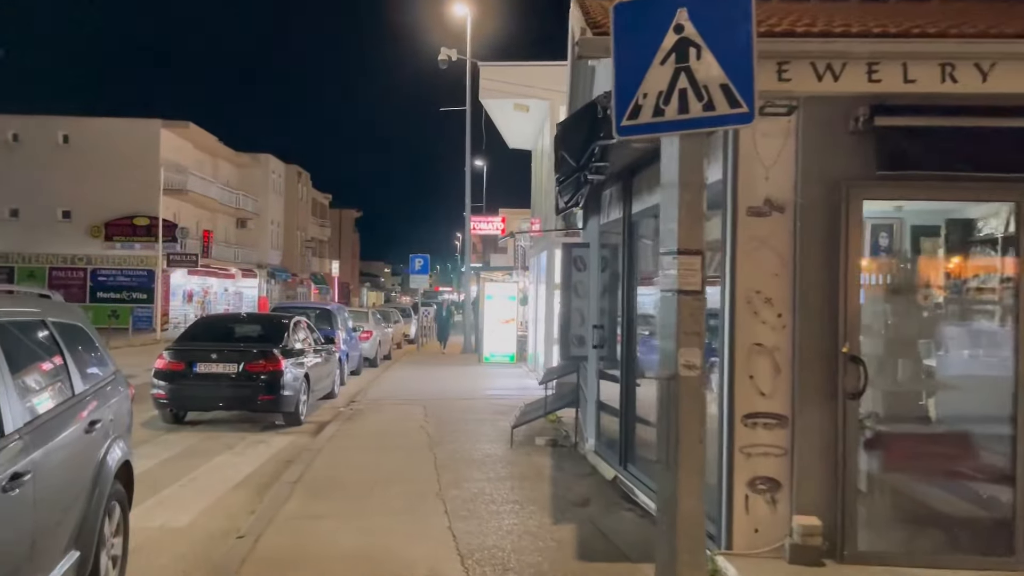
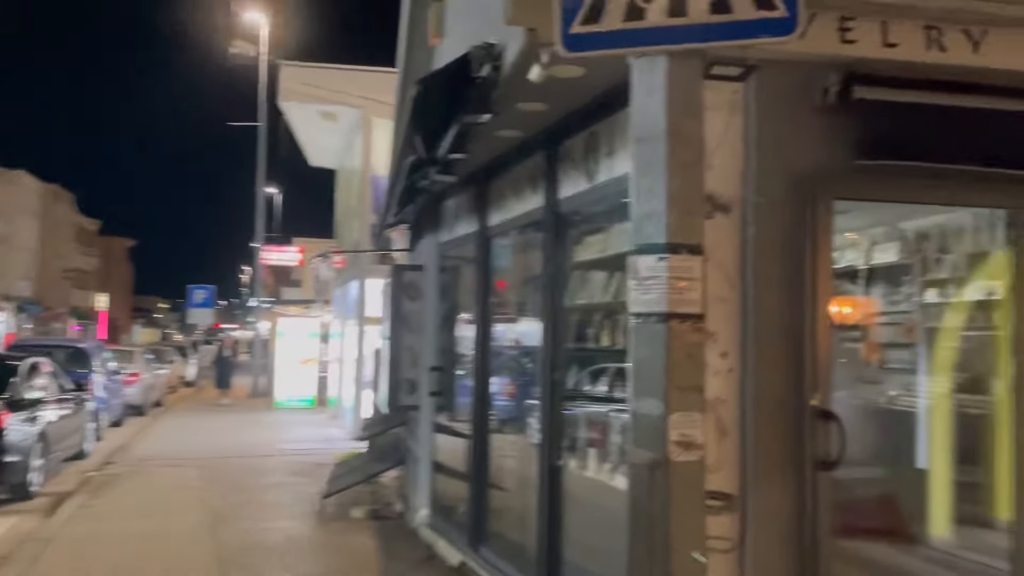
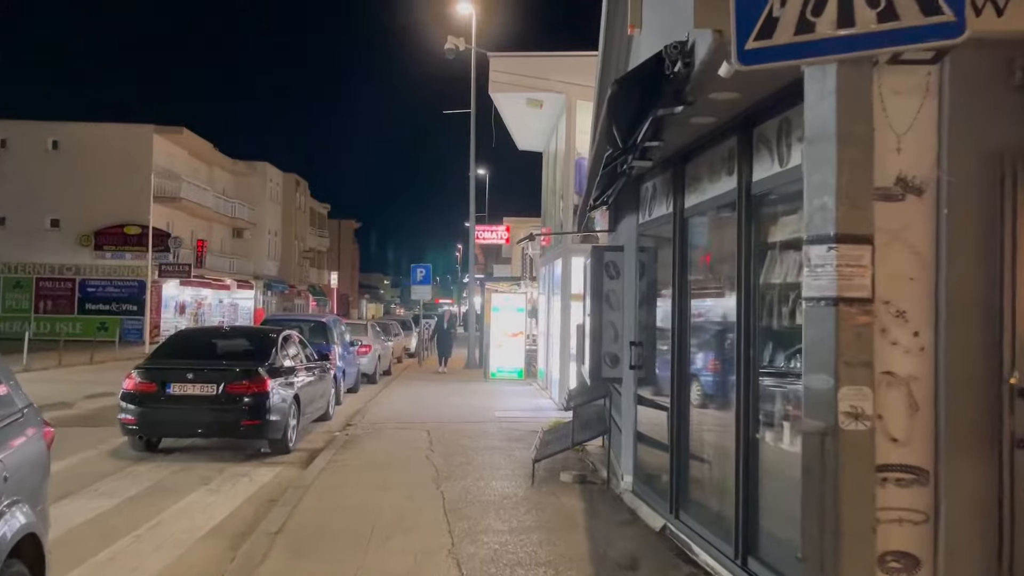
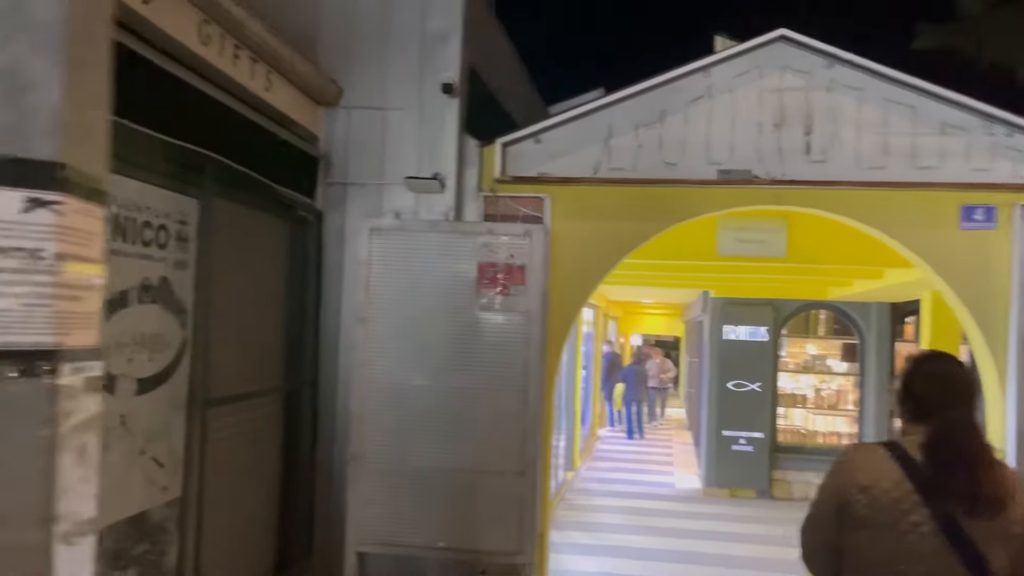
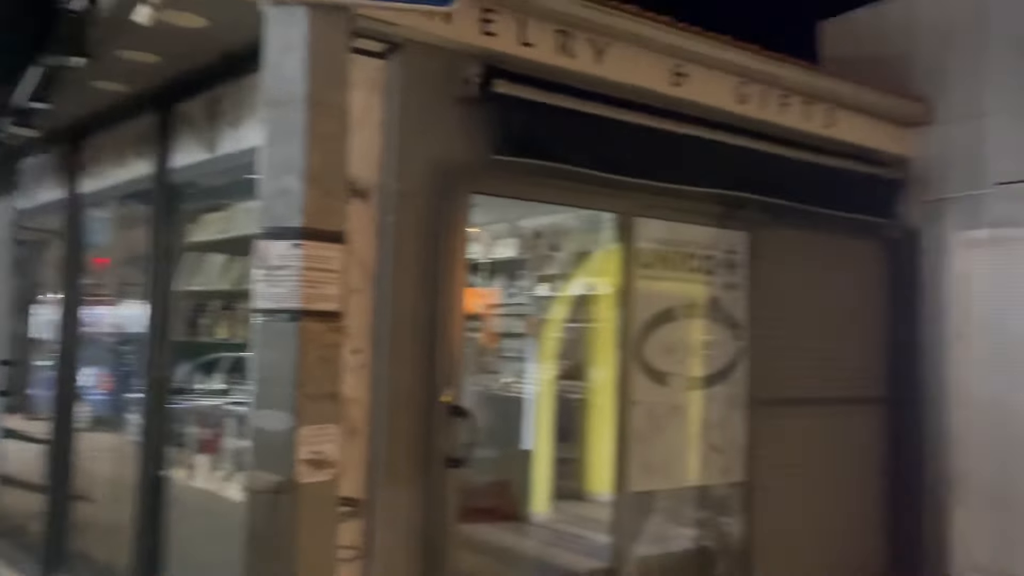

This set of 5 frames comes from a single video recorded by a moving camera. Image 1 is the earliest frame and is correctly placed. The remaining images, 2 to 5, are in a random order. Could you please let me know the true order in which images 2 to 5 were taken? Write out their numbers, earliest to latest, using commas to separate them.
3, 2, 5, 4
